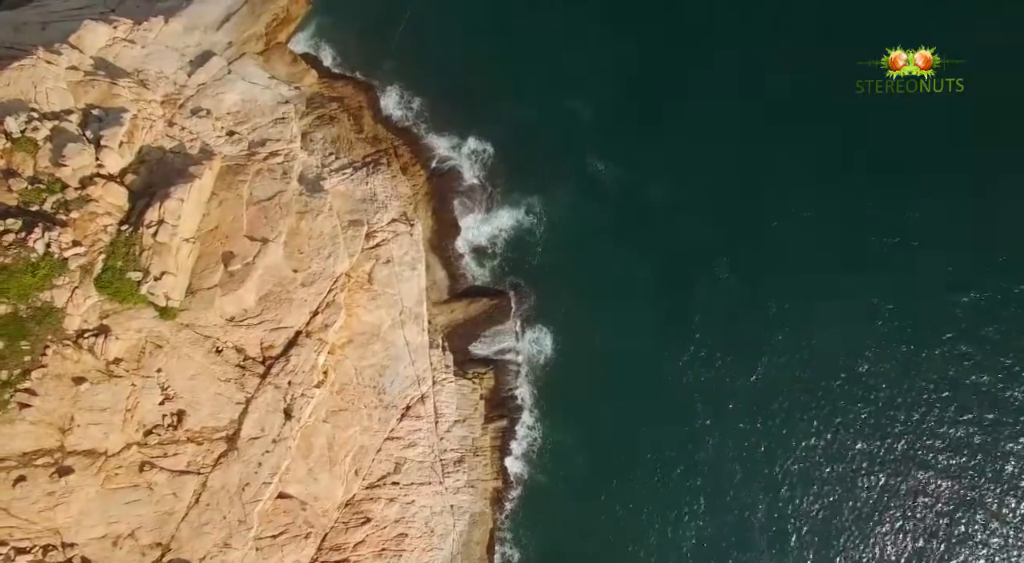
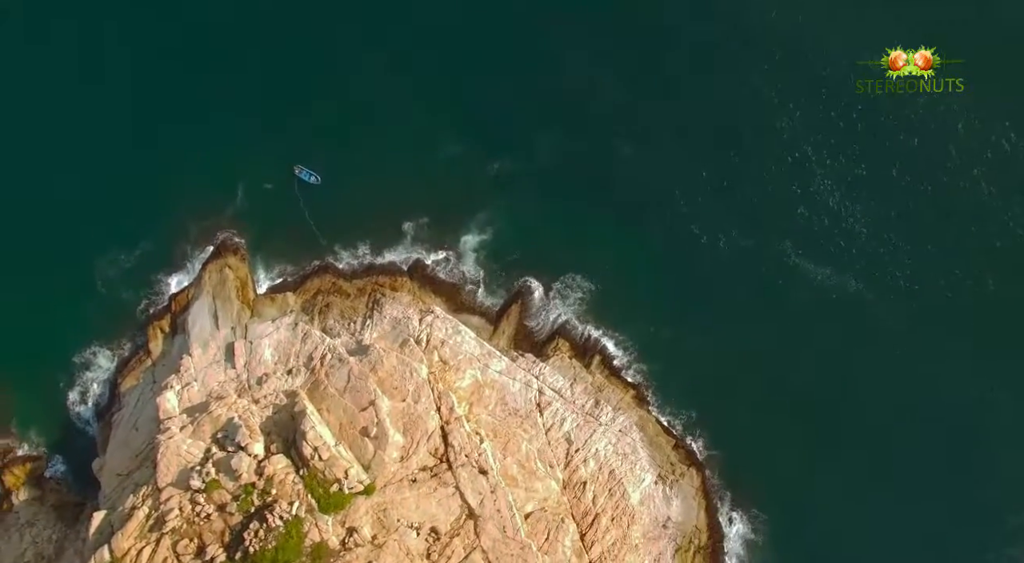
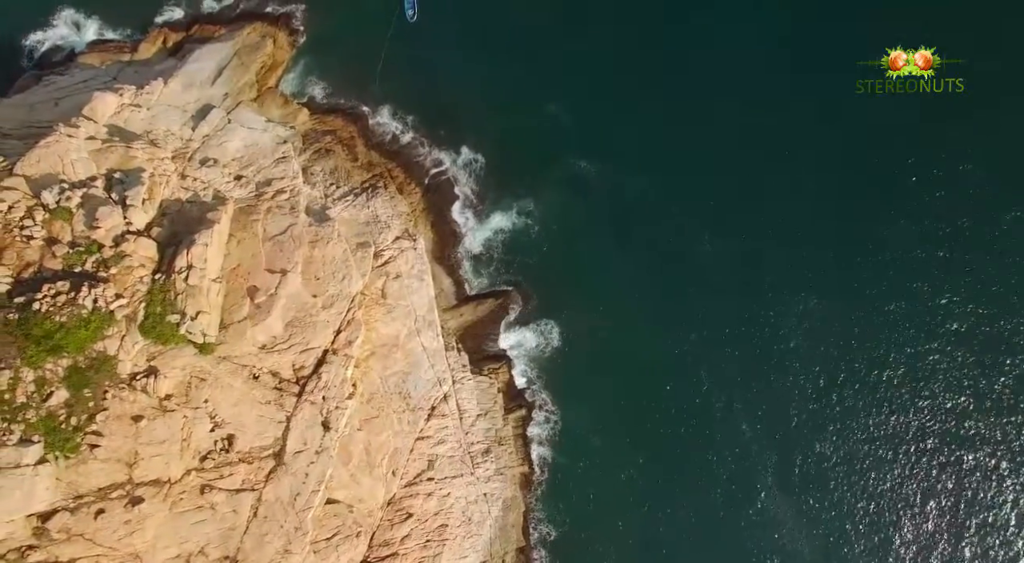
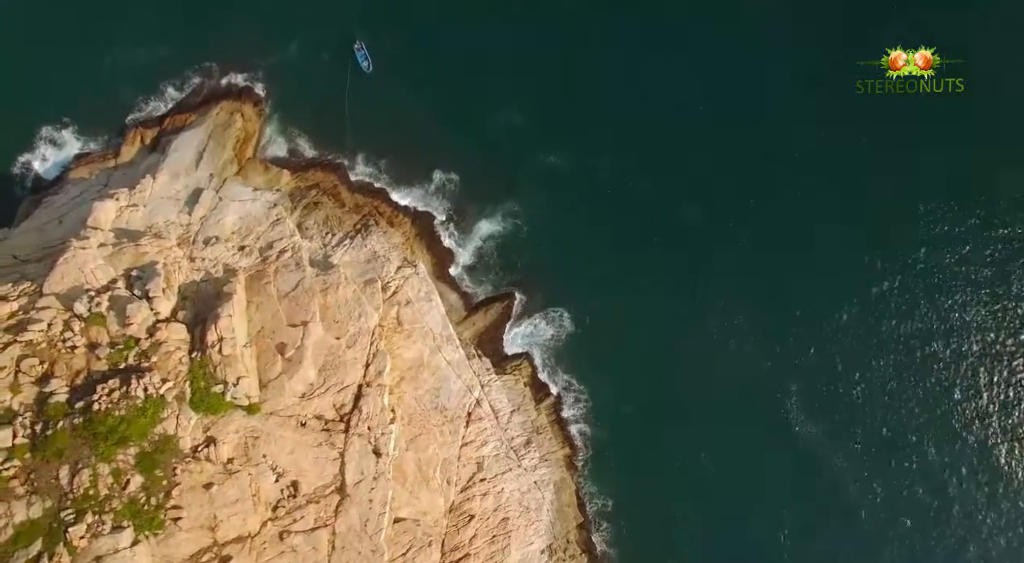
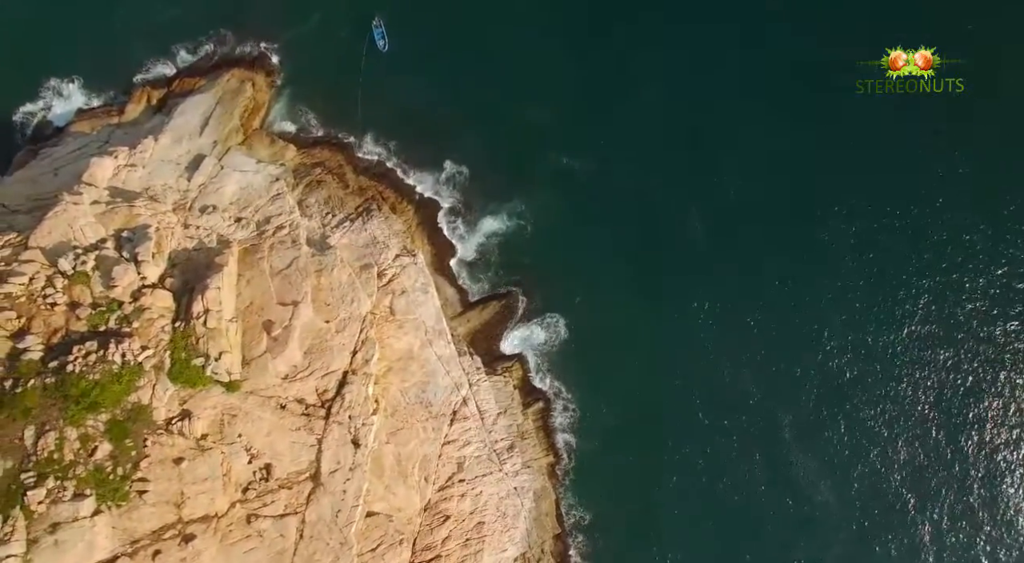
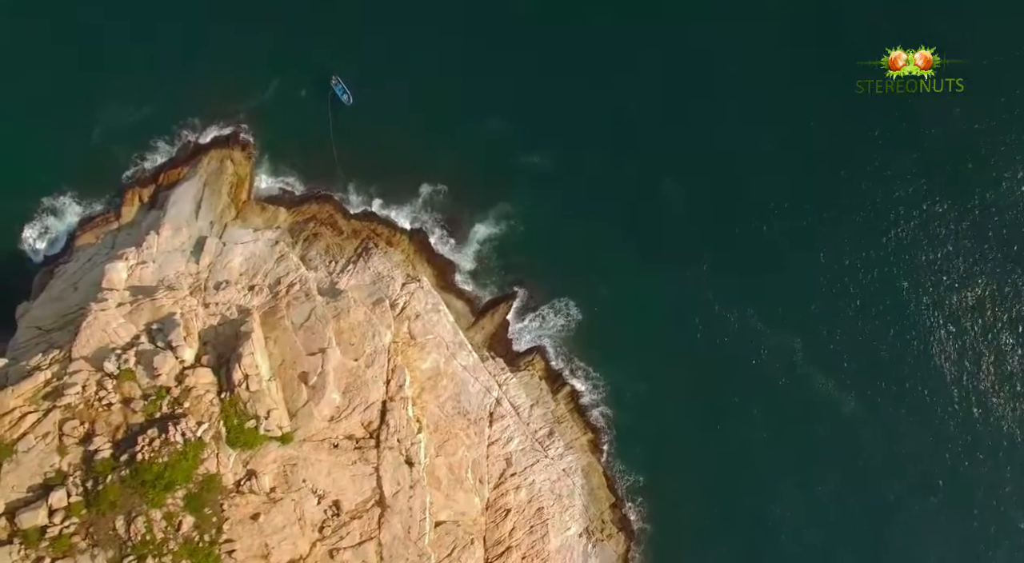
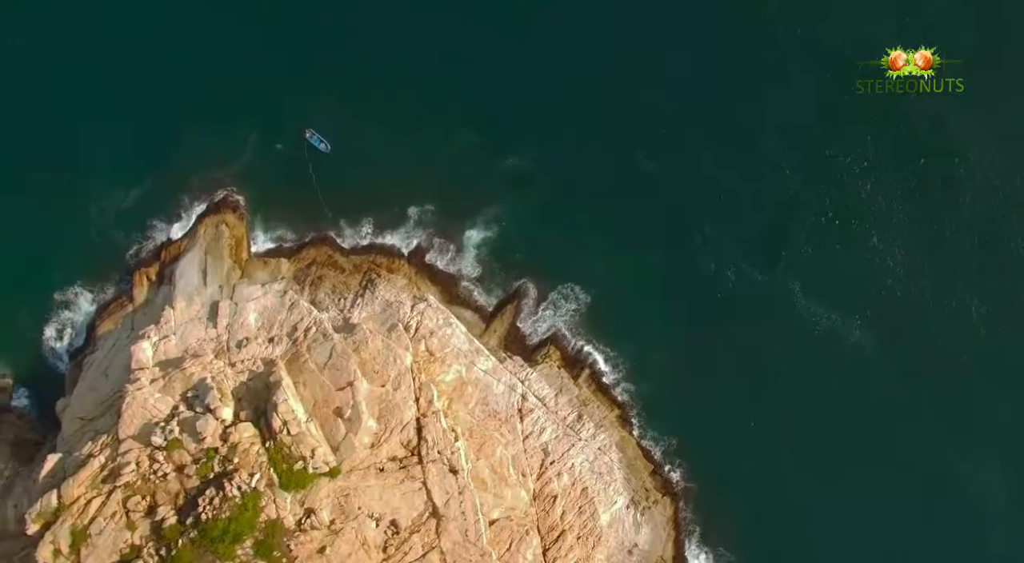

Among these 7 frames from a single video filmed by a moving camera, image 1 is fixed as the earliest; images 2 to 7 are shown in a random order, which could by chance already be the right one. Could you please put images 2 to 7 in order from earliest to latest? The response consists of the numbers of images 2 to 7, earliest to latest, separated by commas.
3, 5, 4, 6, 7, 2
